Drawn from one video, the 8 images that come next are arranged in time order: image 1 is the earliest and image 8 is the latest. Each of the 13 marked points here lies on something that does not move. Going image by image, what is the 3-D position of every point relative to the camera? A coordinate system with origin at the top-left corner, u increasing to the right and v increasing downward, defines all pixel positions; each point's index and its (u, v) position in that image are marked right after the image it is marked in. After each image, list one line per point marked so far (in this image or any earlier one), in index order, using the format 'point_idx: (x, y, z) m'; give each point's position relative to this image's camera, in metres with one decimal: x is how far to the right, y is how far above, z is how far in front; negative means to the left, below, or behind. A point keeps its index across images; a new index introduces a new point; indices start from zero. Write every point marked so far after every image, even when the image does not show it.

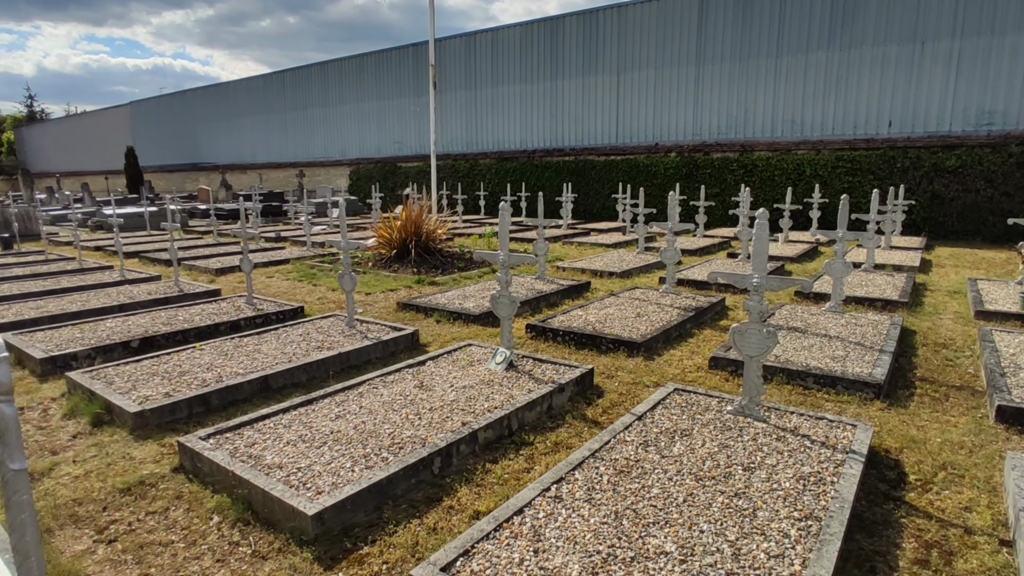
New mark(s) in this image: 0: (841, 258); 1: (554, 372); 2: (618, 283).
0: (+3.5, +0.3, +6.4) m
1: (+0.3, -0.7, +4.8) m
2: (+1.6, +0.1, +8.9) m
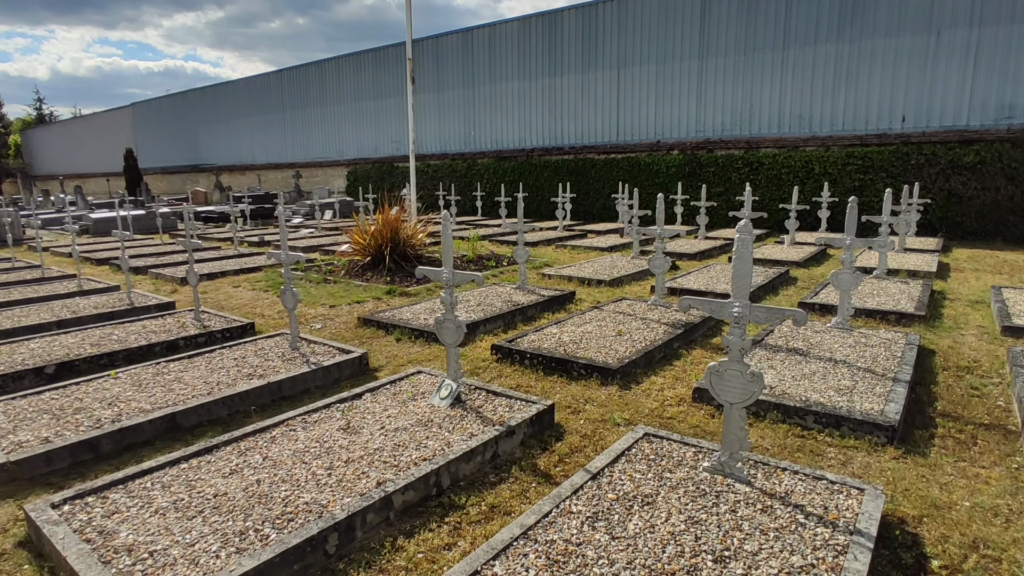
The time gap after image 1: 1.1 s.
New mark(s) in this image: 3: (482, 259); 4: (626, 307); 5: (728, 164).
0: (+3.2, +0.2, +5.7) m
1: (0.0, -0.8, +4.1) m
2: (+1.3, -0.1, +8.2) m
3: (-0.5, +0.5, +10.4) m
4: (+1.3, -0.2, +7.0) m
5: (+6.1, +3.5, +17.1) m
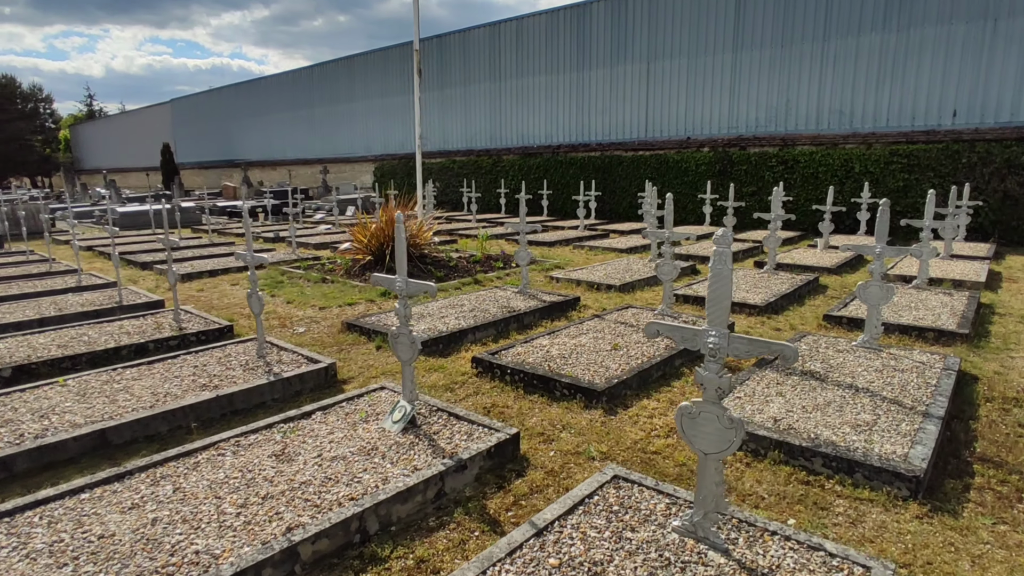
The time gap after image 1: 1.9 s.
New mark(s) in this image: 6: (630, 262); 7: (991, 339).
0: (+3.1, +0.1, +5.0) m
1: (-0.3, -0.9, +3.6) m
2: (+1.3, -0.1, +7.6) m
3: (-0.4, +0.5, +9.9) m
4: (+1.3, -0.3, +6.4) m
5: (+6.7, +3.4, +16.2) m
6: (+2.0, +0.5, +10.2) m
7: (+4.7, -0.5, +5.8) m
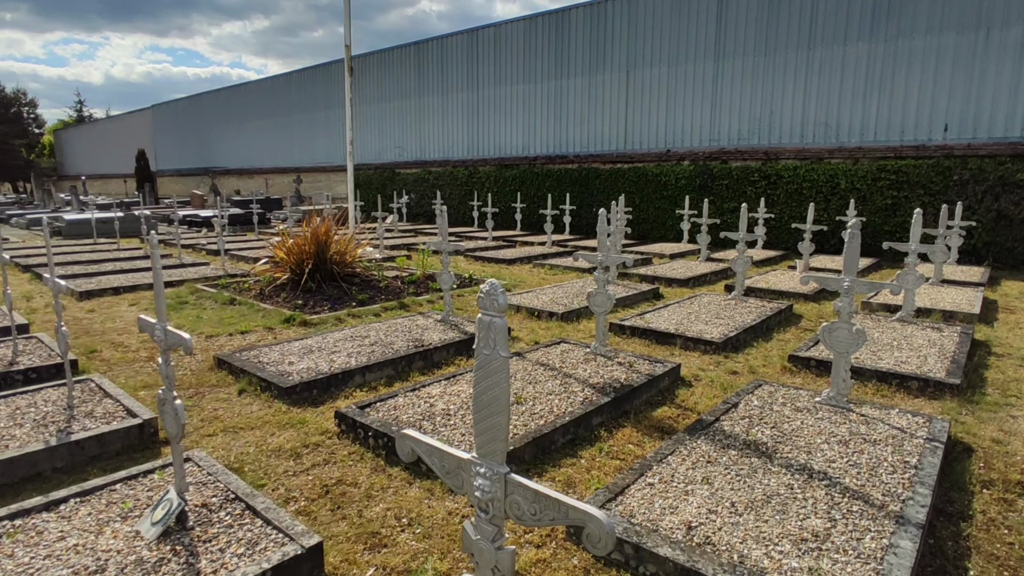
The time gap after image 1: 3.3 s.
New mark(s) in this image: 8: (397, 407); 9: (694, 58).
0: (+2.2, -0.2, +4.0) m
1: (-1.1, -1.1, +2.5) m
2: (+0.4, -0.5, +6.6) m
3: (-1.3, +0.1, +8.9) m
4: (+0.4, -0.6, +5.4) m
5: (+5.8, +2.8, +15.2) m
6: (+1.1, +0.1, +9.1) m
7: (+3.8, -0.8, +4.8) m
8: (-0.8, -0.8, +4.2) m
9: (+5.0, +6.4, +16.6) m
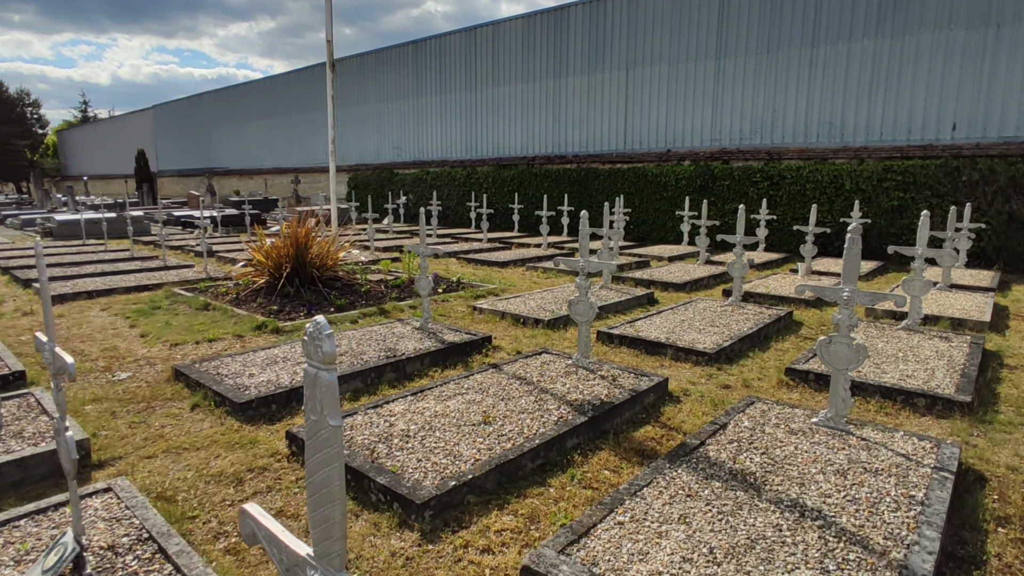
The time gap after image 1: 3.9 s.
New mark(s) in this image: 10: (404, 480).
0: (+2.0, -0.3, +3.6) m
1: (-1.4, -1.2, +2.2) m
2: (+0.2, -0.5, +6.2) m
3: (-1.4, +0.1, +8.6) m
4: (+0.2, -0.7, +5.0) m
5: (+5.7, +2.7, +14.8) m
6: (+1.0, 0.0, +8.8) m
7: (+3.6, -0.9, +4.4) m
8: (-1.0, -0.9, +3.8) m
9: (+5.0, +6.3, +16.2) m
10: (-0.5, -1.0, +3.1) m
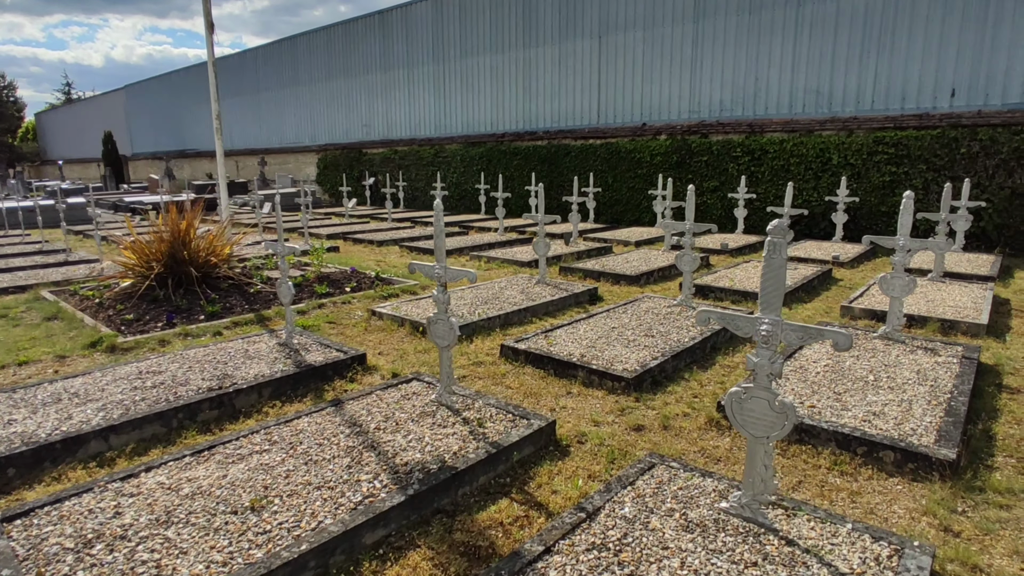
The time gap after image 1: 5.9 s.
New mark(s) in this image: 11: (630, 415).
0: (+1.0, -0.4, +2.4) m
1: (-2.3, -1.4, +1.0) m
2: (-0.7, -0.6, +5.1) m
3: (-2.4, +0.1, +7.4) m
4: (-0.8, -0.7, +3.9) m
5: (+4.7, +3.1, +13.5) m
6: (0.0, +0.1, +7.6) m
7: (+2.6, -1.0, +3.2) m
8: (-2.0, -1.0, +2.7) m
9: (+3.9, +6.7, +14.8) m
10: (-1.5, -1.1, +2.0) m
11: (+0.8, -0.8, +3.9) m
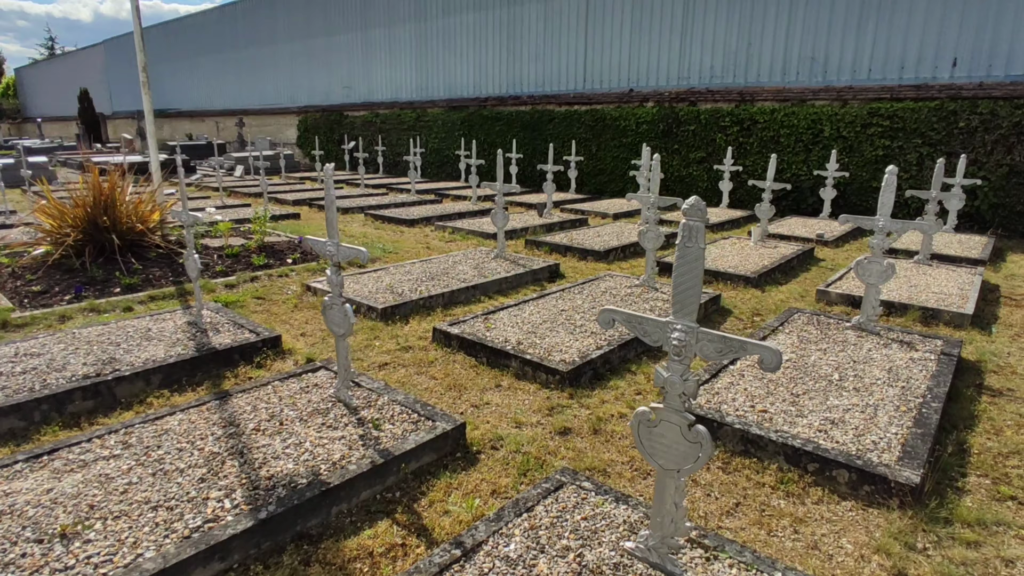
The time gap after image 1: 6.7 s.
0: (+0.5, -0.4, +1.9) m
1: (-2.8, -1.3, +0.6) m
2: (-1.2, -0.4, +4.6) m
3: (-2.9, +0.4, +6.8) m
4: (-1.3, -0.6, +3.4) m
5: (+4.2, +3.6, +12.9) m
6: (-0.5, +0.4, +7.1) m
7: (+2.1, -0.9, +2.8) m
8: (-2.5, -0.9, +2.2) m
9: (+3.5, +7.2, +14.0) m
10: (-2.0, -1.1, +1.5) m
11: (+0.3, -0.7, +3.4) m
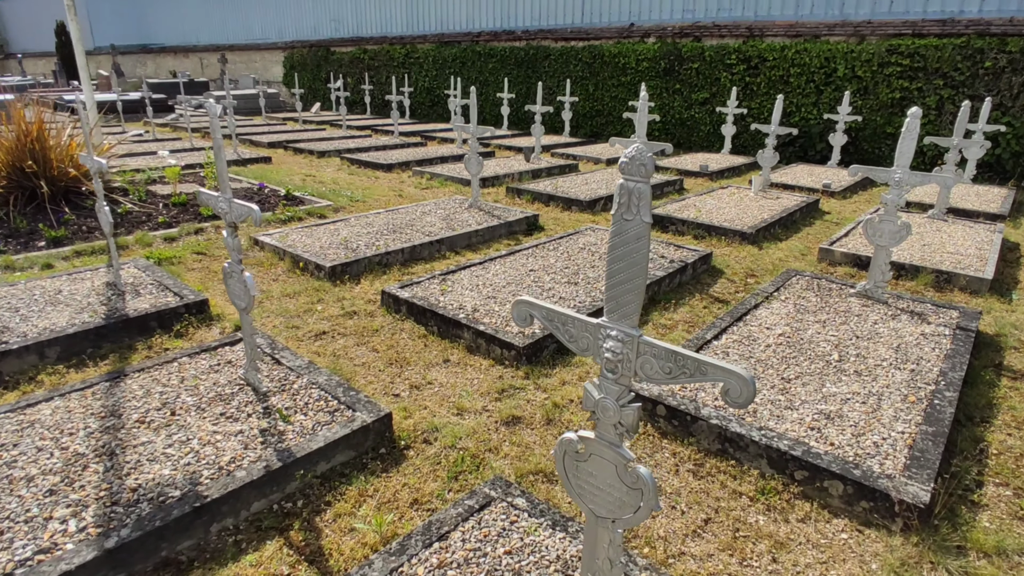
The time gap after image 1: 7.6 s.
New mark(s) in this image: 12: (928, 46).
0: (+0.2, -0.3, +1.4) m
1: (-3.1, -1.4, +0.2) m
2: (-1.5, -0.1, +4.0) m
3: (-3.2, +0.9, +6.2) m
4: (-1.6, -0.4, +2.9) m
5: (+4.0, +4.6, +11.9) m
6: (-0.8, +0.9, +6.5) m
7: (+1.9, -0.8, +2.3) m
8: (-2.8, -0.8, +1.8) m
9: (+3.3, +8.3, +12.7) m
10: (-2.3, -1.1, +1.1) m
11: (0.0, -0.6, +3.0) m
12: (+6.6, +3.9, +9.6) m
